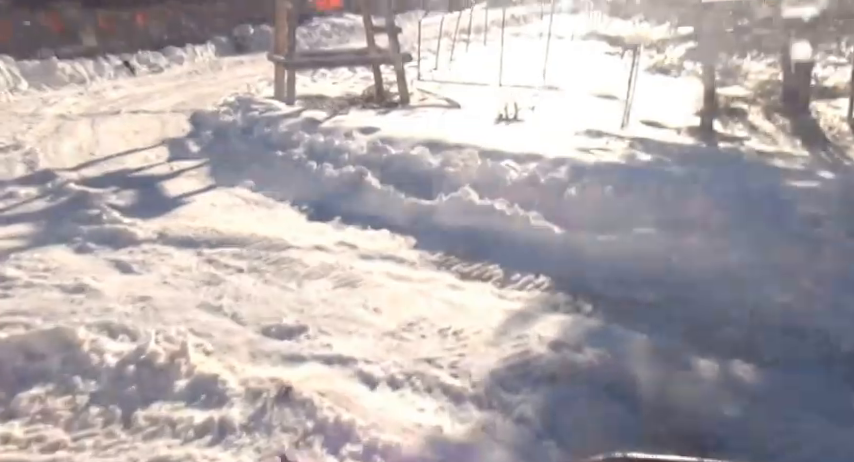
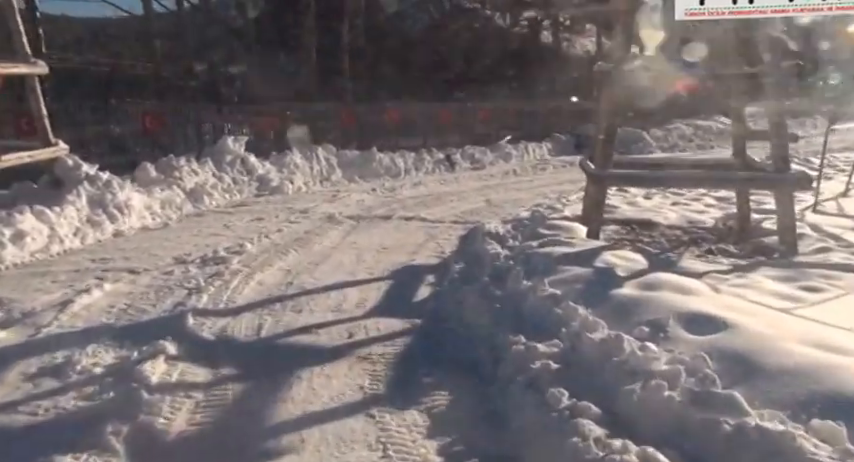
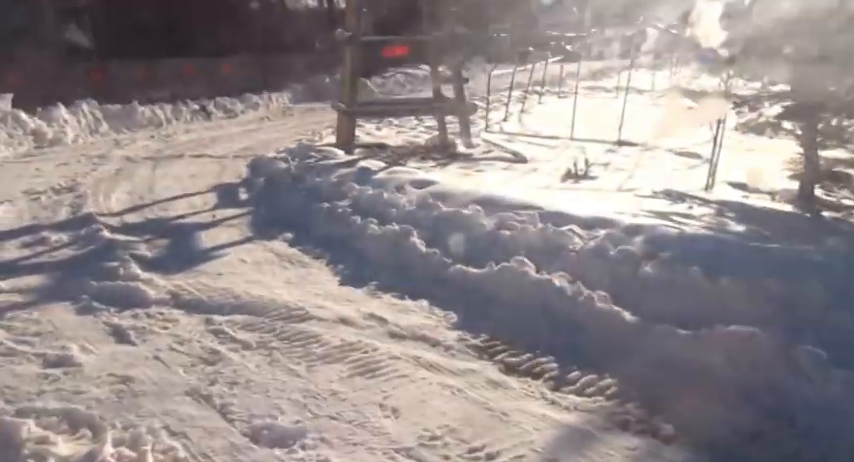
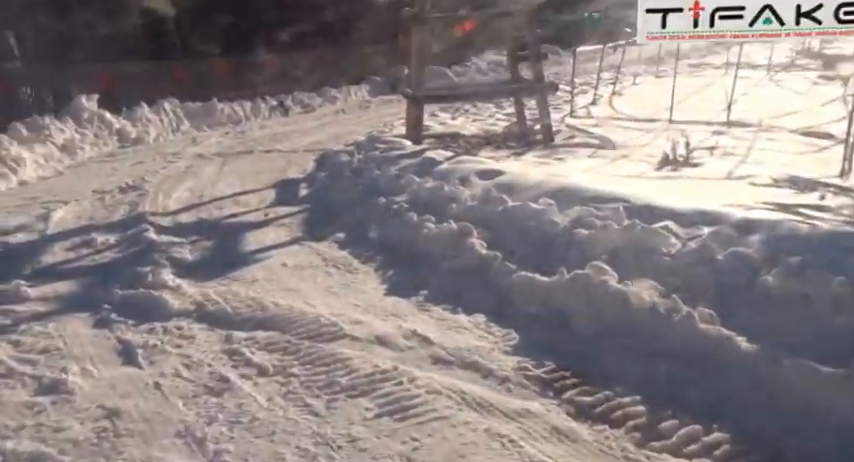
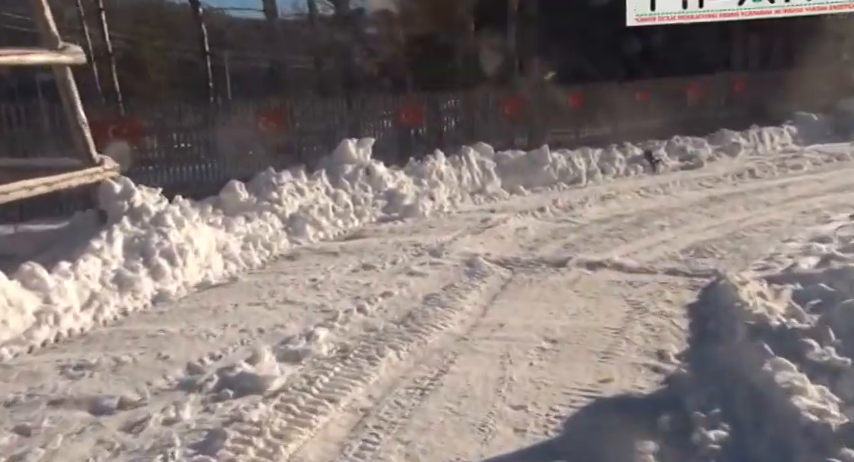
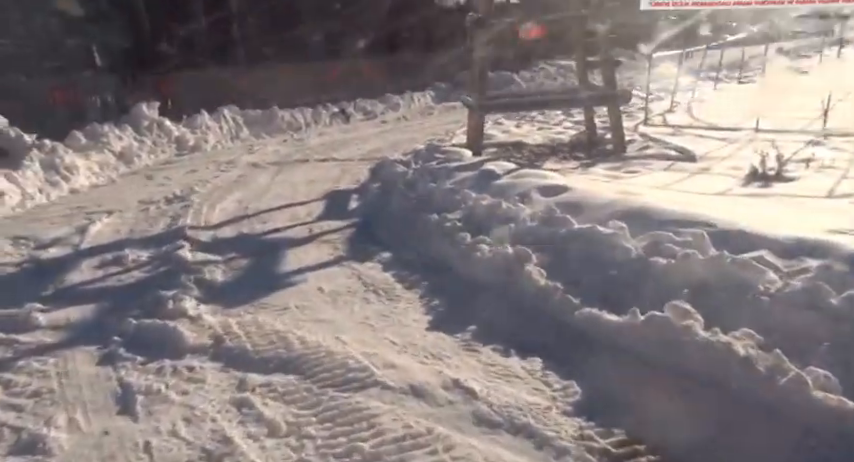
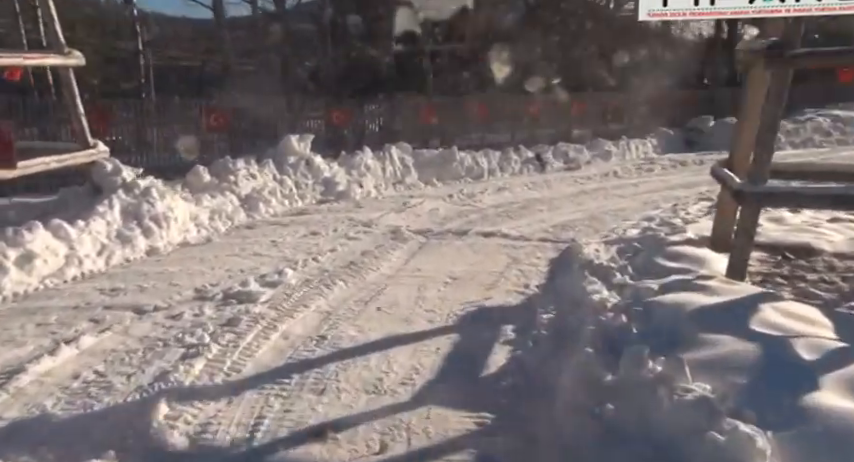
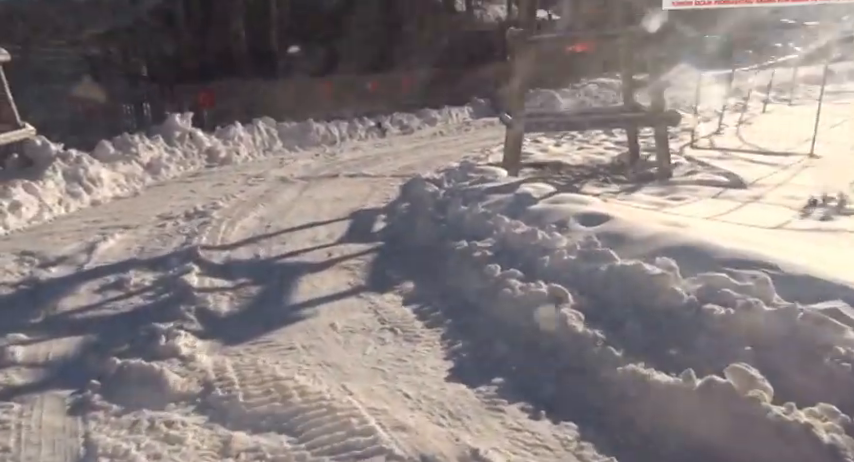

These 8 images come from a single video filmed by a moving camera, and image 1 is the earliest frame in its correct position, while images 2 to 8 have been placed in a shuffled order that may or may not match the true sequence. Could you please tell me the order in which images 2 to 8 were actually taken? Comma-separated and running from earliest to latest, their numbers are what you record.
3, 4, 6, 8, 2, 7, 5
